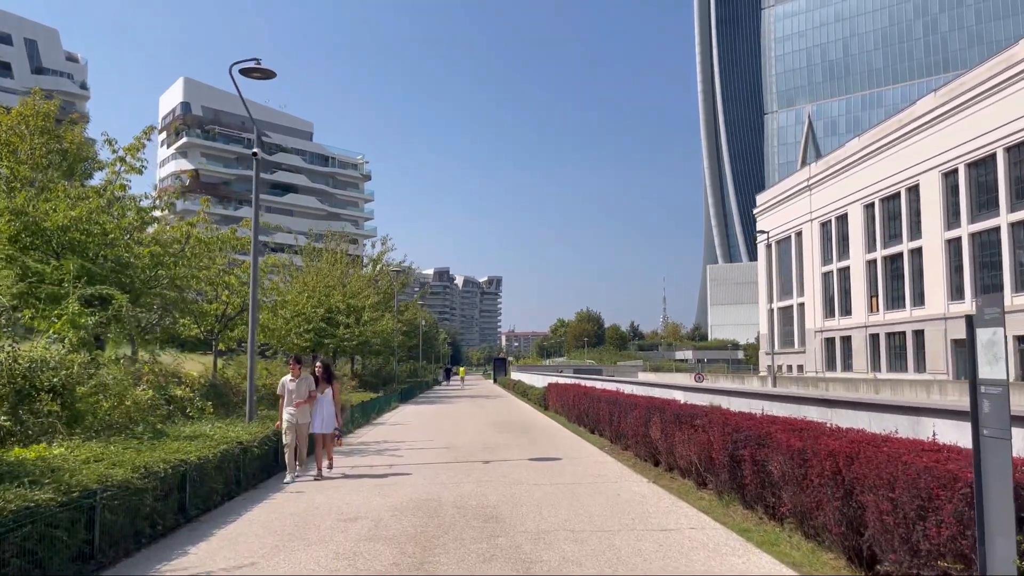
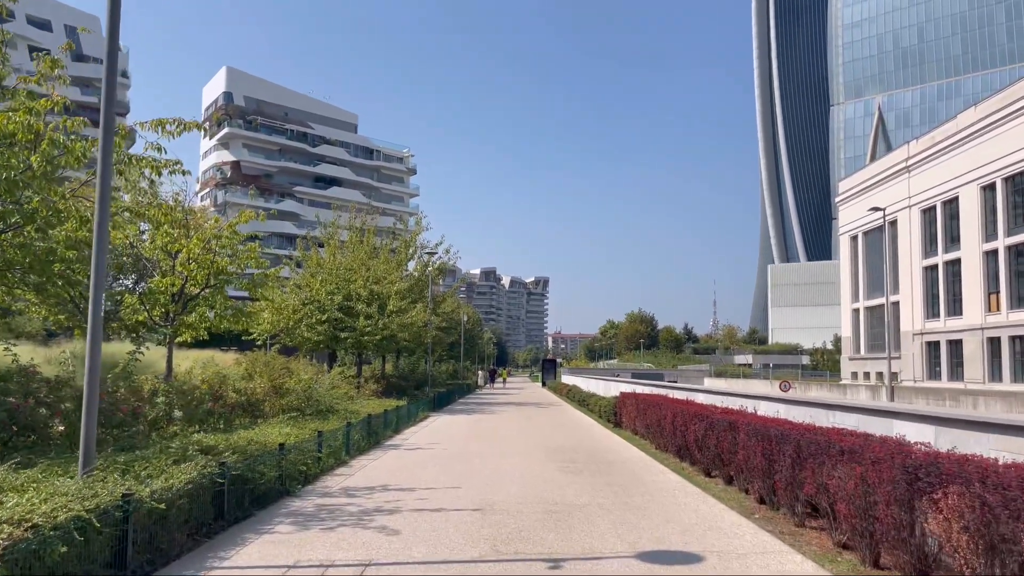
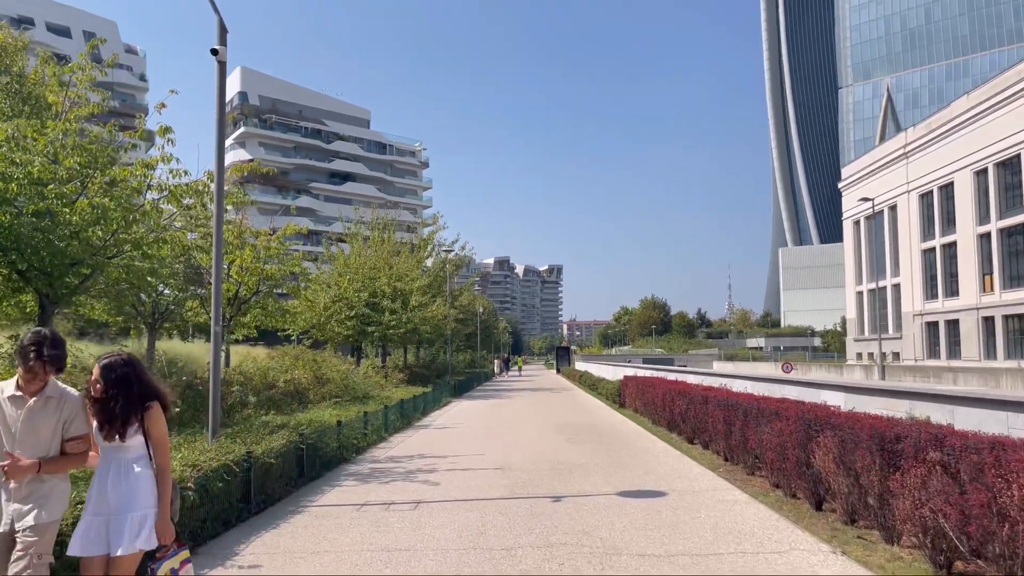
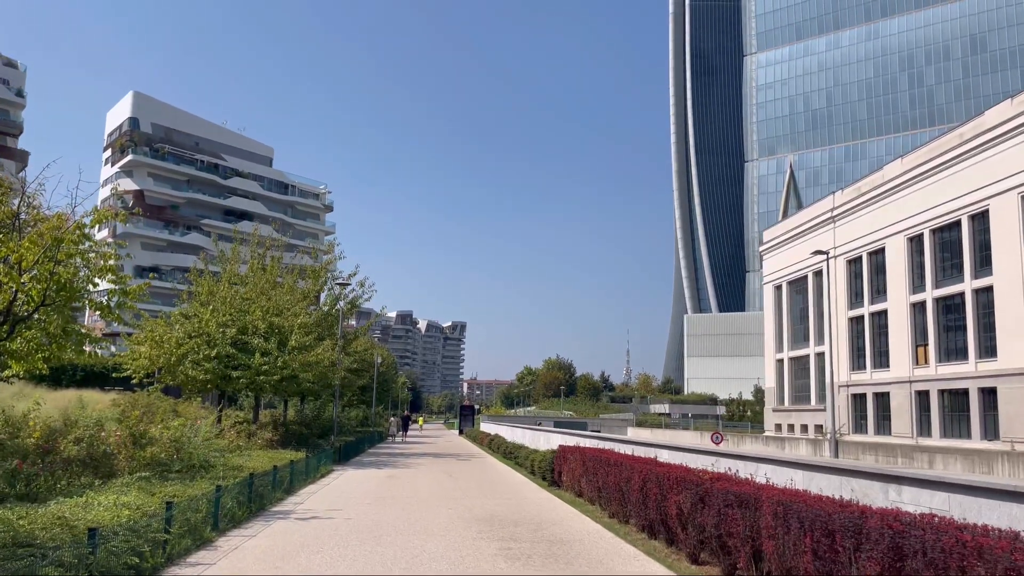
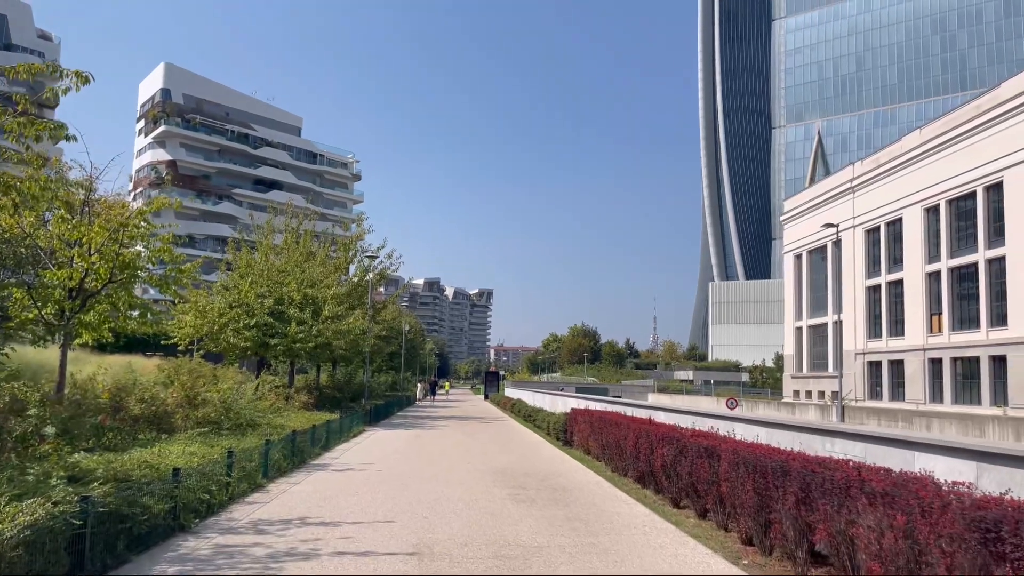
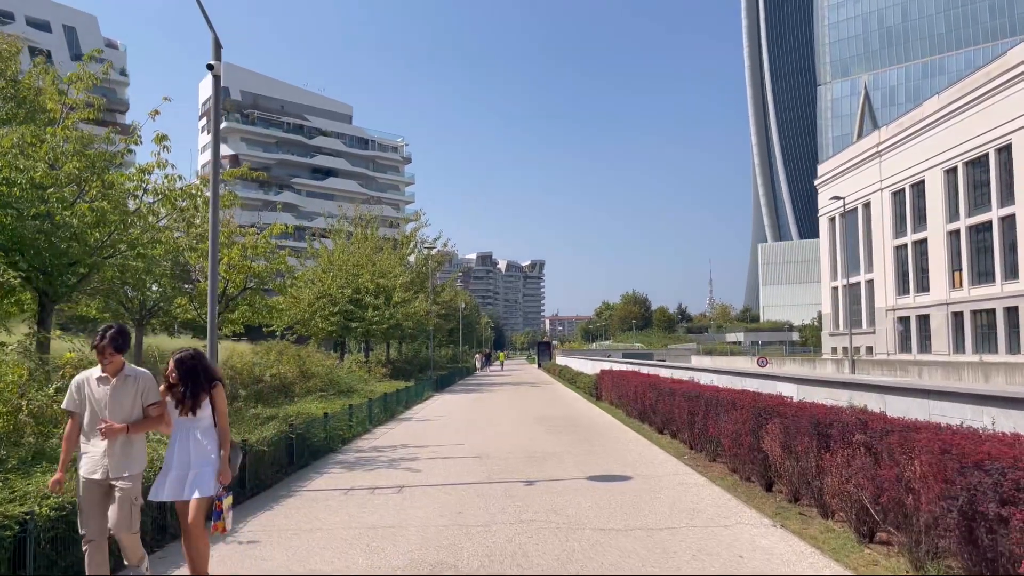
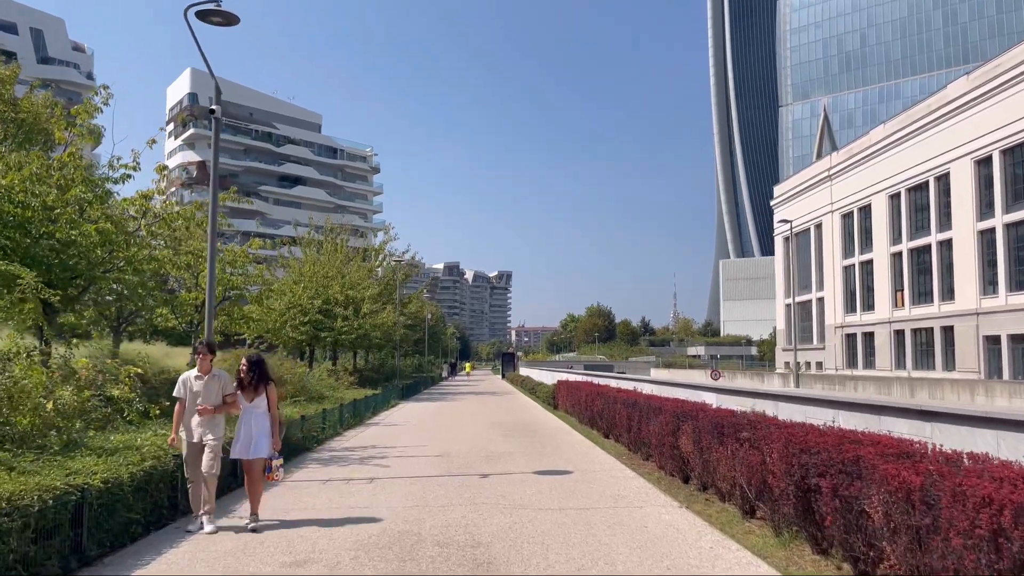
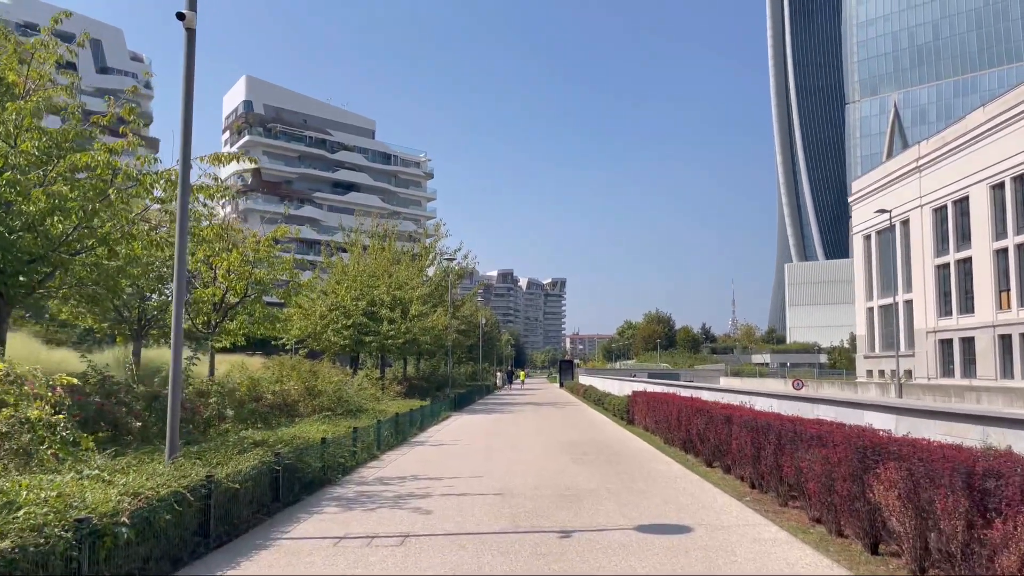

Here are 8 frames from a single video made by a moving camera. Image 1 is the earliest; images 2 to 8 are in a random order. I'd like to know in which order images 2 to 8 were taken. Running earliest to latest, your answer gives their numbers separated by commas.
7, 6, 3, 8, 2, 5, 4
